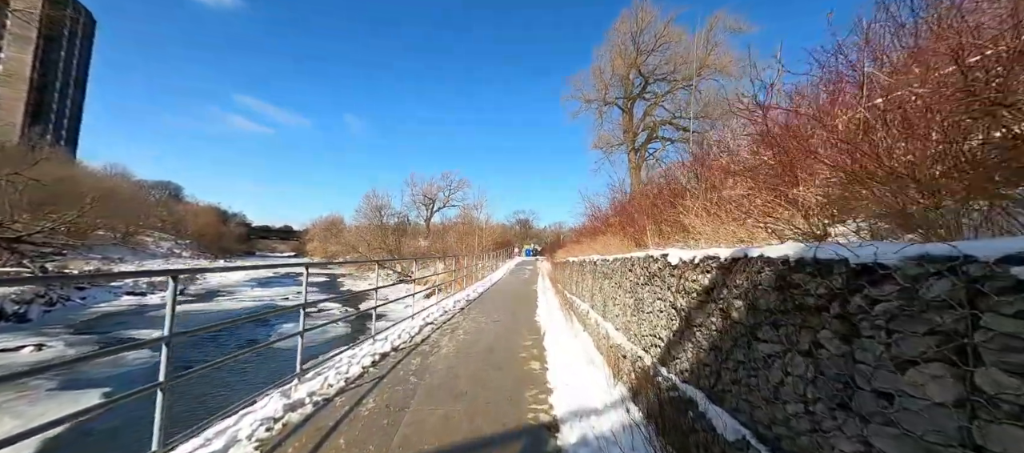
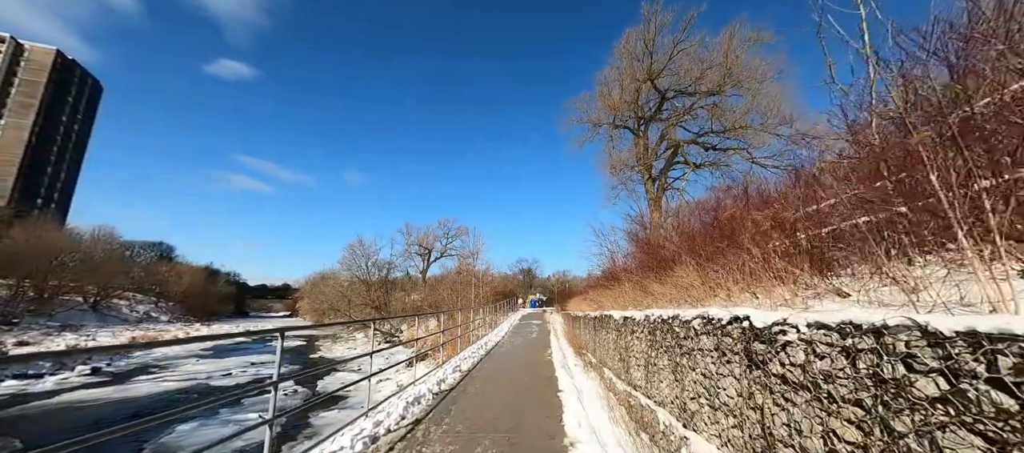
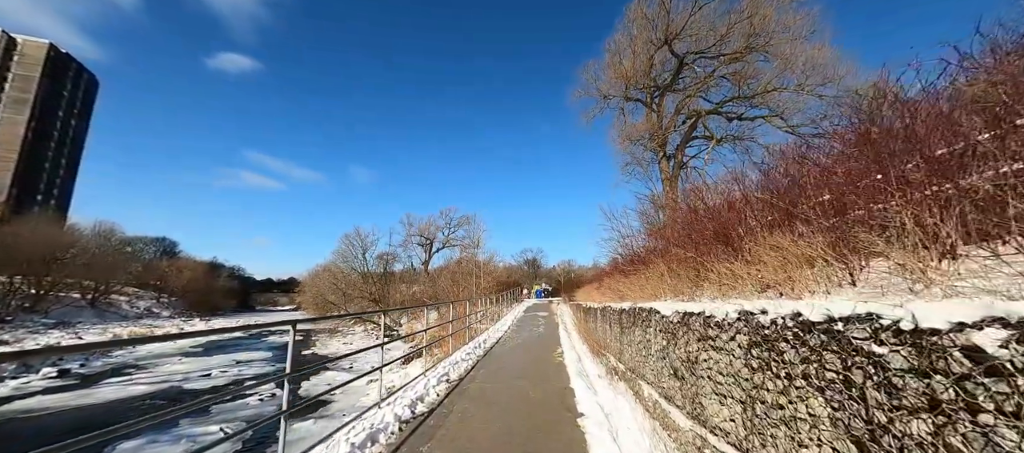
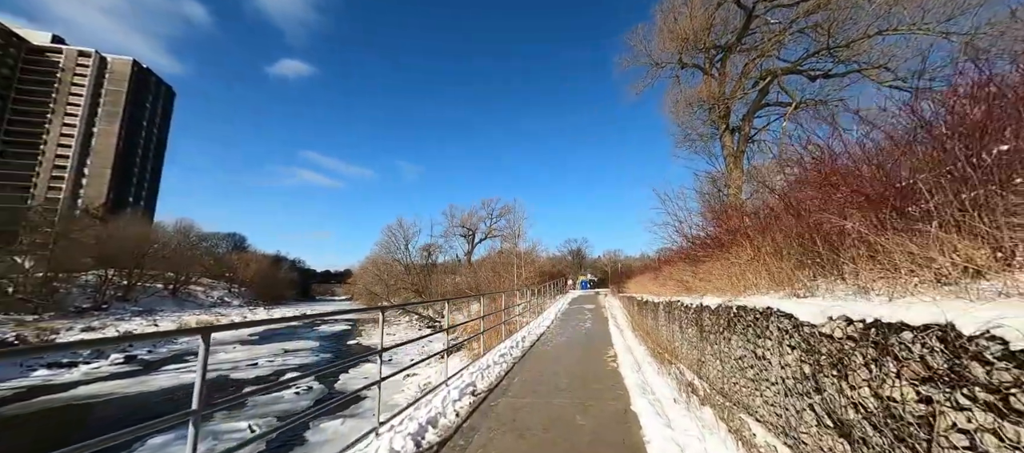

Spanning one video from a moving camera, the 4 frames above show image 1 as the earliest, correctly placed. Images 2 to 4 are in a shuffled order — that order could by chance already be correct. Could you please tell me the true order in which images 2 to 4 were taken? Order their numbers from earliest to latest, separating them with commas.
2, 3, 4
